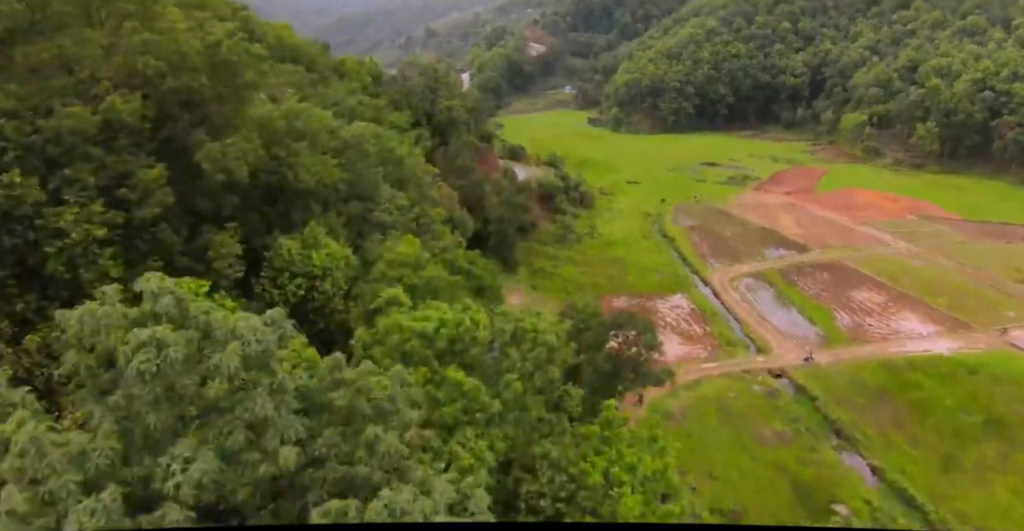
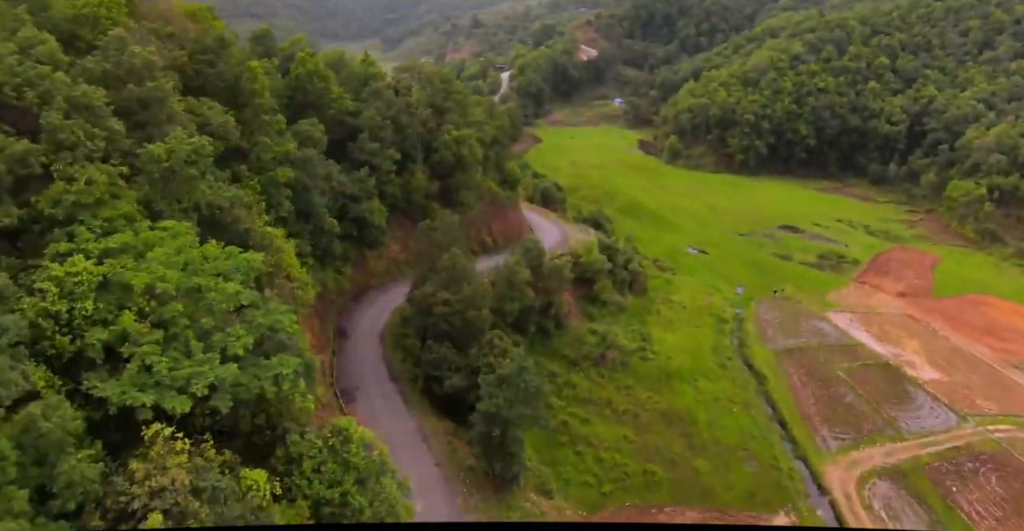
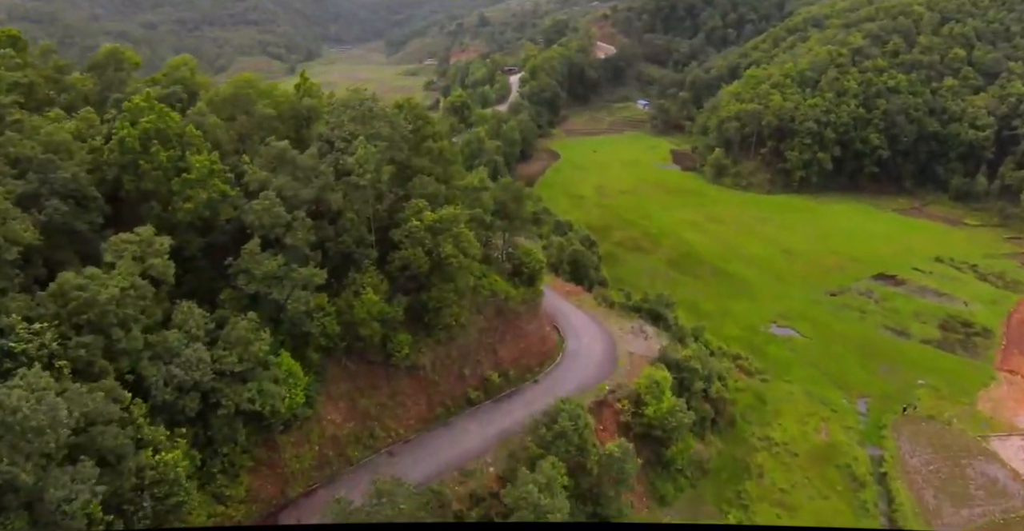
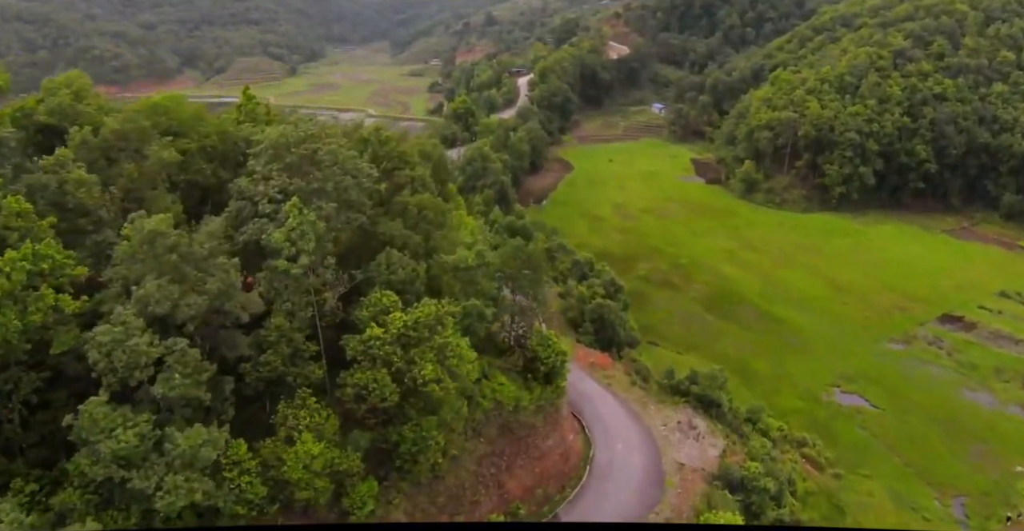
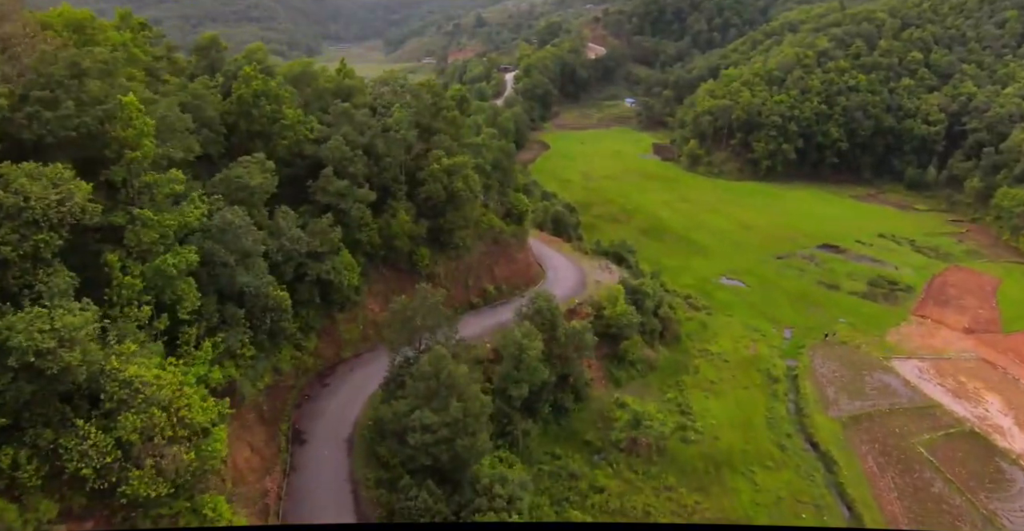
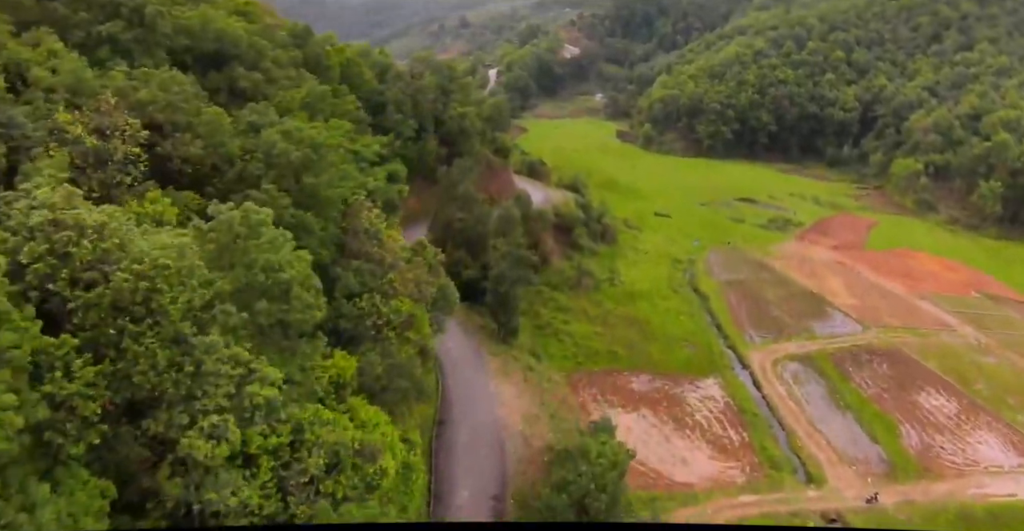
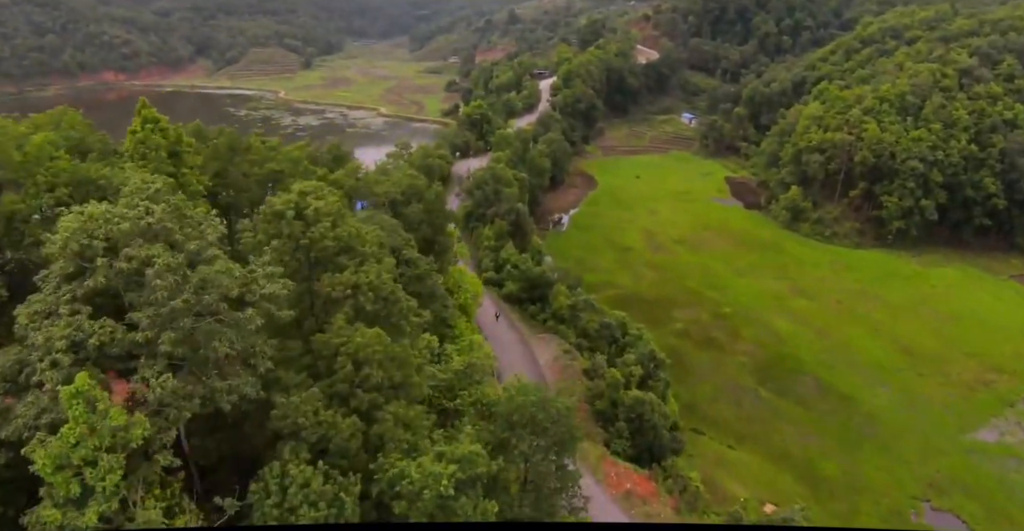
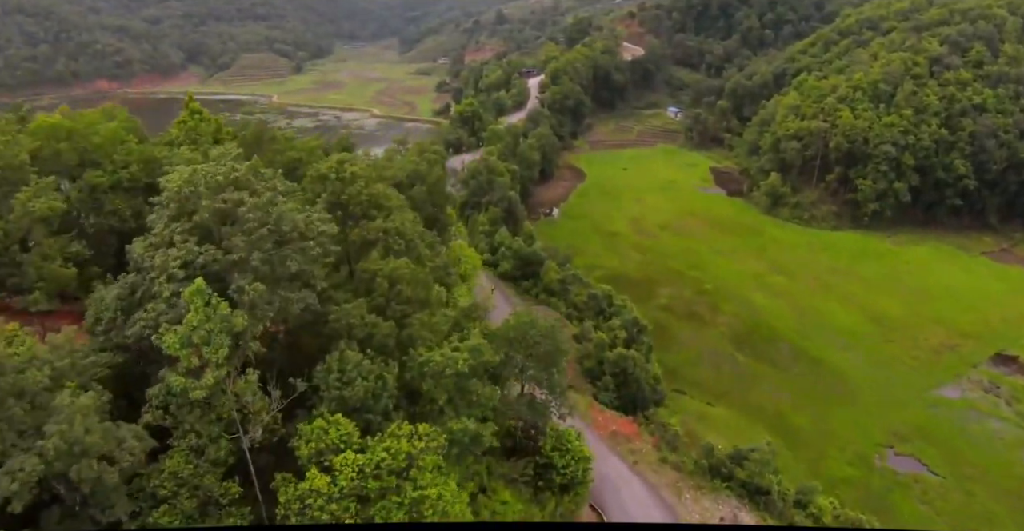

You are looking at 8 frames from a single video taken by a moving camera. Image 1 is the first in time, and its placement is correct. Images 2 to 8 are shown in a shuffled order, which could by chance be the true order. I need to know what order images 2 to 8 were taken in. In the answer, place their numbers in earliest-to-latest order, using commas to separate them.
6, 2, 5, 3, 4, 8, 7
